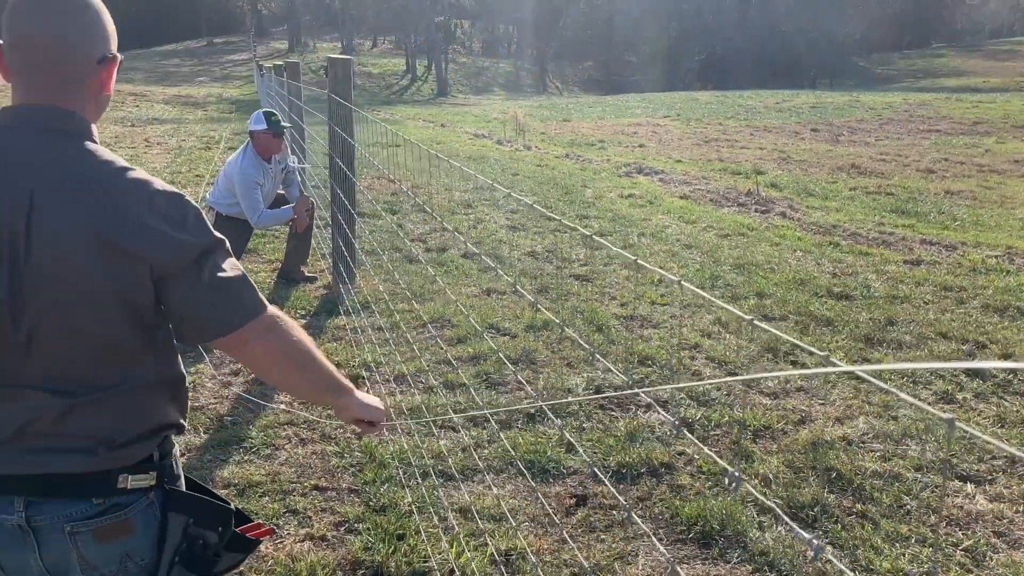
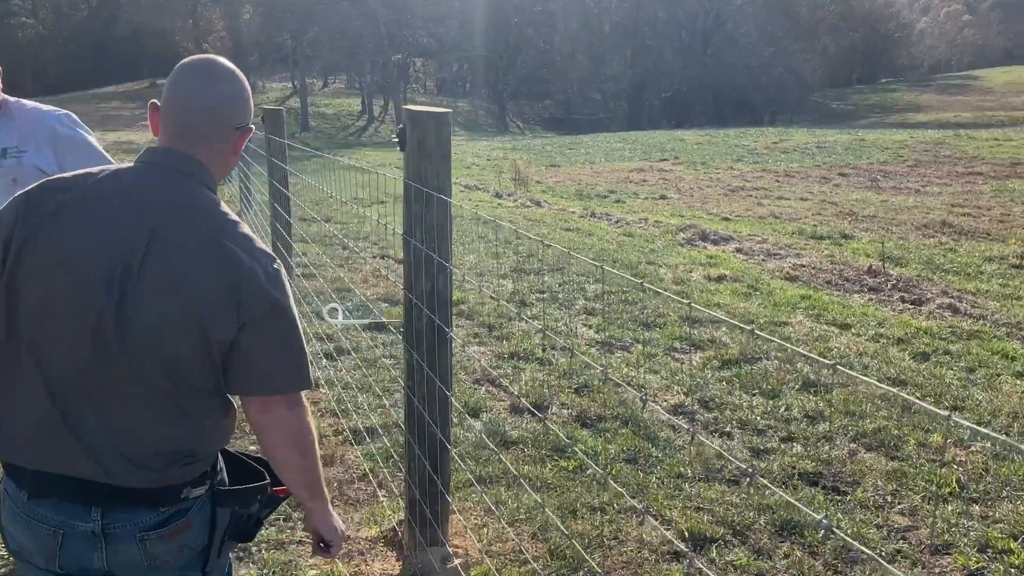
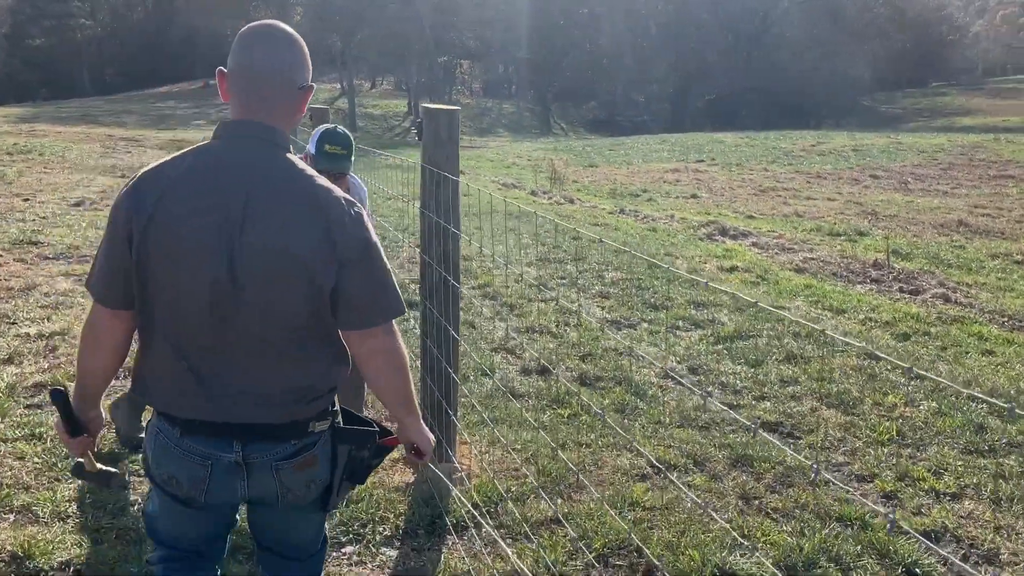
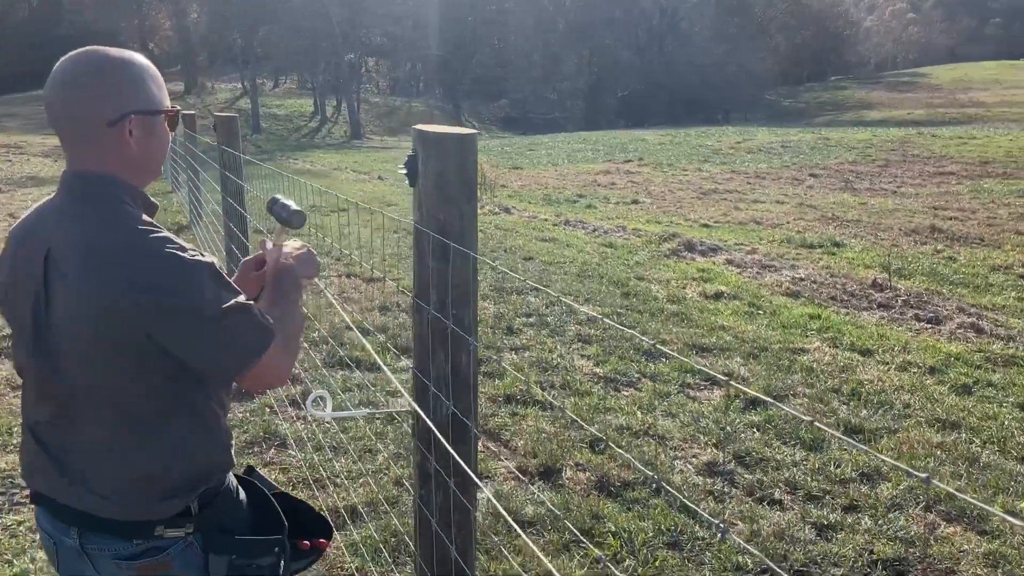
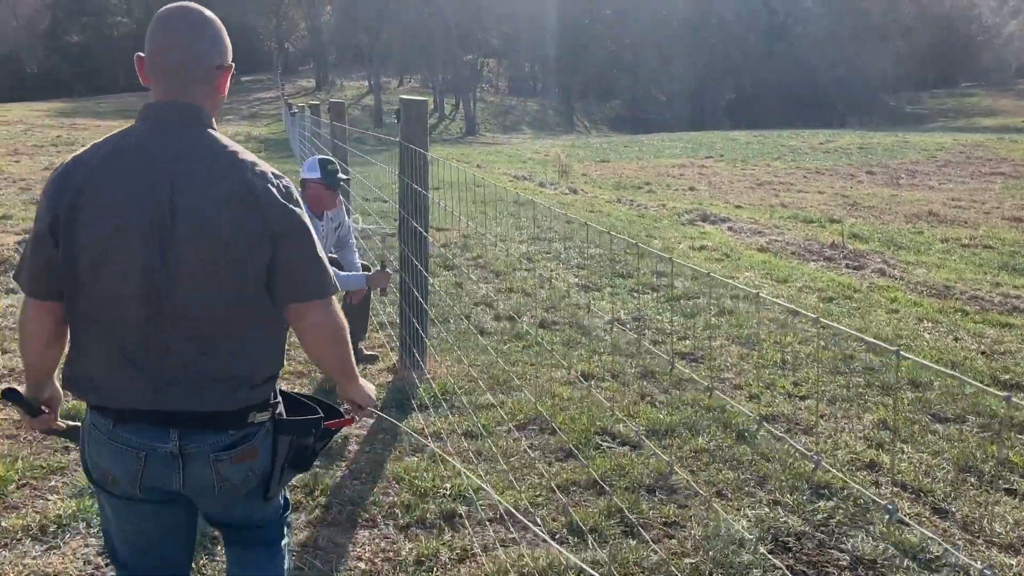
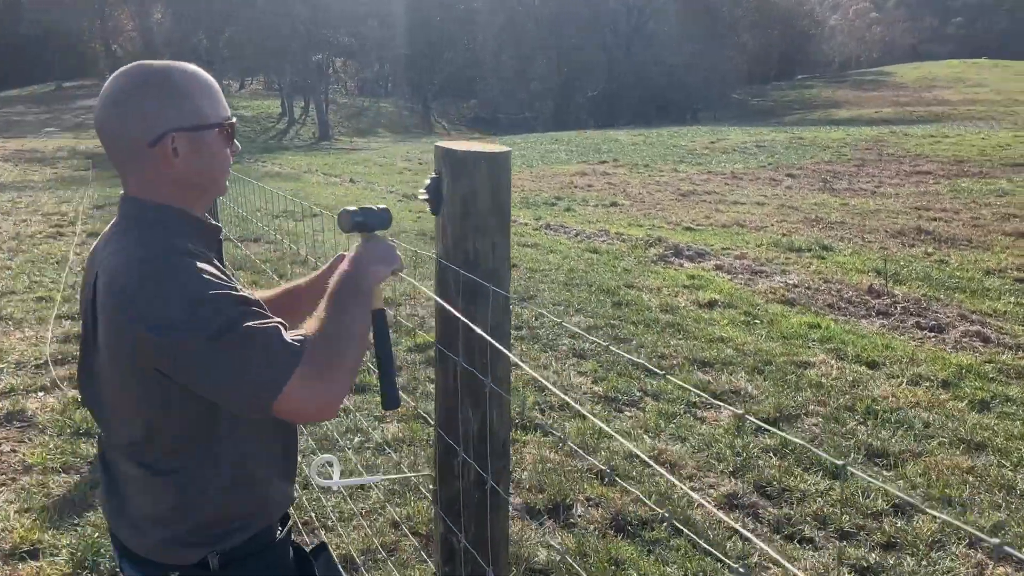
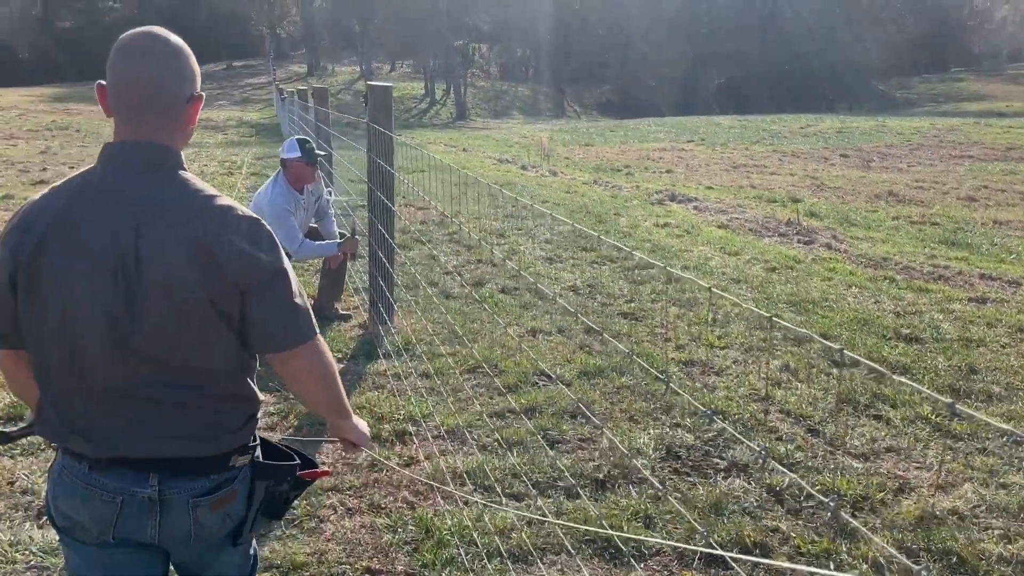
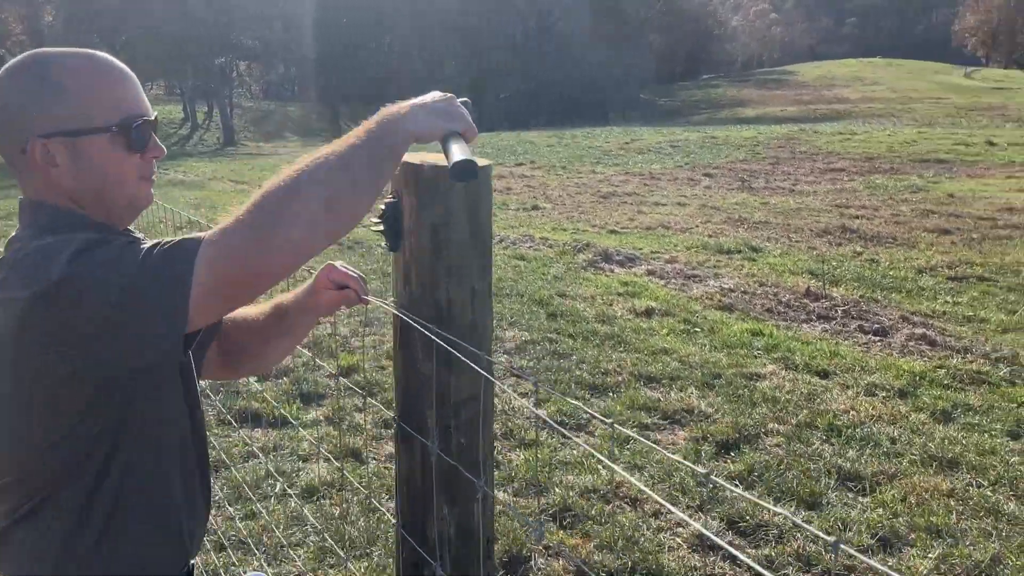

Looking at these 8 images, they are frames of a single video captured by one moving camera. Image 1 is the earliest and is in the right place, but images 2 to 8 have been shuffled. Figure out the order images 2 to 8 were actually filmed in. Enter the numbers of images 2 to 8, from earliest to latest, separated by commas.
7, 5, 3, 2, 4, 6, 8
